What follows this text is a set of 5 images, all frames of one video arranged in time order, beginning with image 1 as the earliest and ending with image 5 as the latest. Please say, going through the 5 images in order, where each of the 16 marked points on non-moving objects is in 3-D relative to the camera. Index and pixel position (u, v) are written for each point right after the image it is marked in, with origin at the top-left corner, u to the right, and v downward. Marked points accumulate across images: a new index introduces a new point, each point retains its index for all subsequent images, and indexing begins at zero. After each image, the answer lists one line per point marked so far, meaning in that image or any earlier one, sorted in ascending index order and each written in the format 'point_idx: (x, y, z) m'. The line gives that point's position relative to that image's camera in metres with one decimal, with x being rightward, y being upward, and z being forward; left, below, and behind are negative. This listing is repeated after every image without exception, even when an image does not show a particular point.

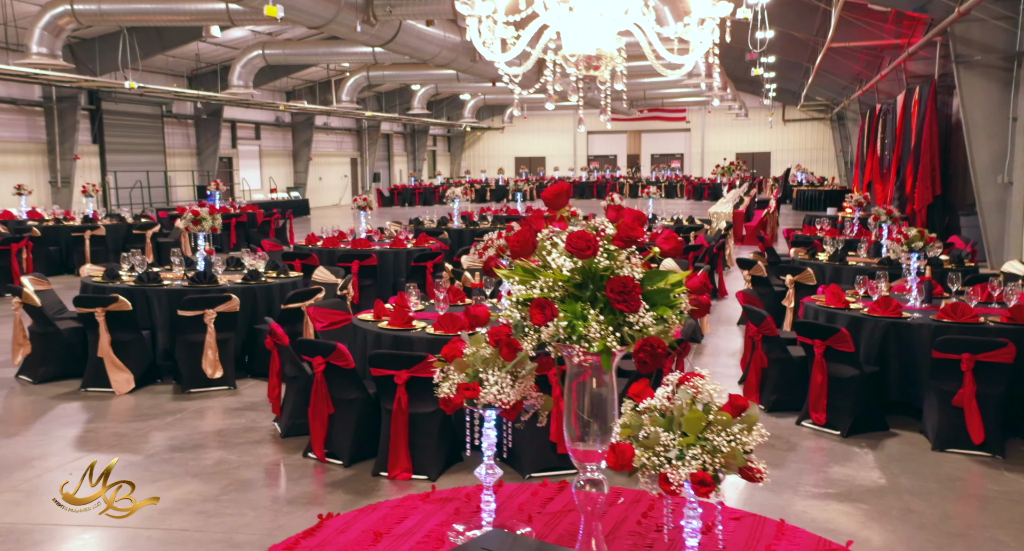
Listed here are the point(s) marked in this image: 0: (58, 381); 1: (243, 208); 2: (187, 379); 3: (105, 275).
0: (-3.1, -0.7, +5.7) m
1: (-5.8, +1.4, +17.6) m
2: (-2.1, -0.7, +5.5) m
3: (-2.9, 0.0, +6.0) m
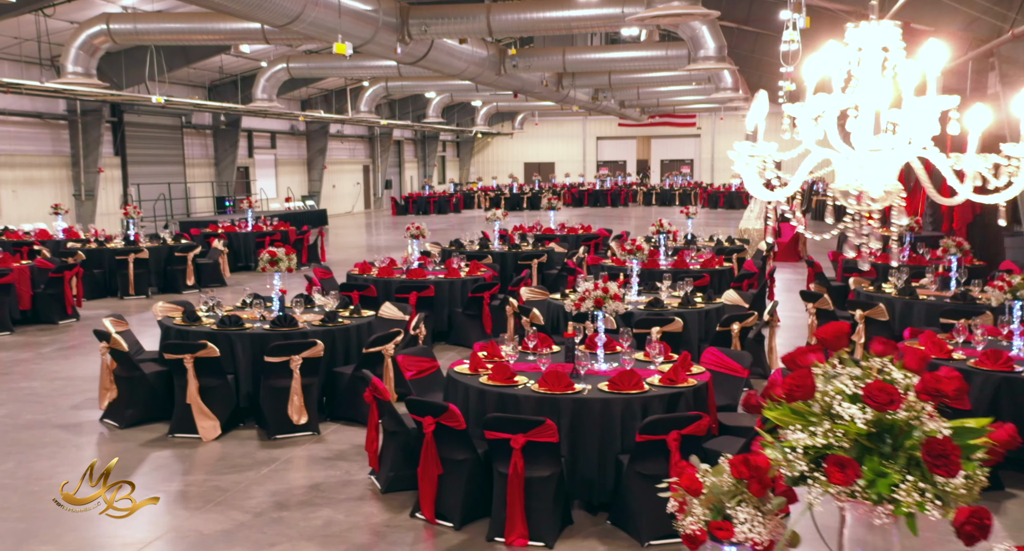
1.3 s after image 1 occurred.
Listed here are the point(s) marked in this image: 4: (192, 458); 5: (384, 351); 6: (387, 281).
0: (-2.5, -1.0, +5.7) m
1: (-5.1, +1.1, +17.7) m
2: (-1.6, -1.0, +5.5) m
3: (-2.3, -0.3, +6.0) m
4: (-2.0, -1.1, +5.1) m
5: (-0.9, -0.5, +5.8) m
6: (-1.3, -0.1, +8.7) m
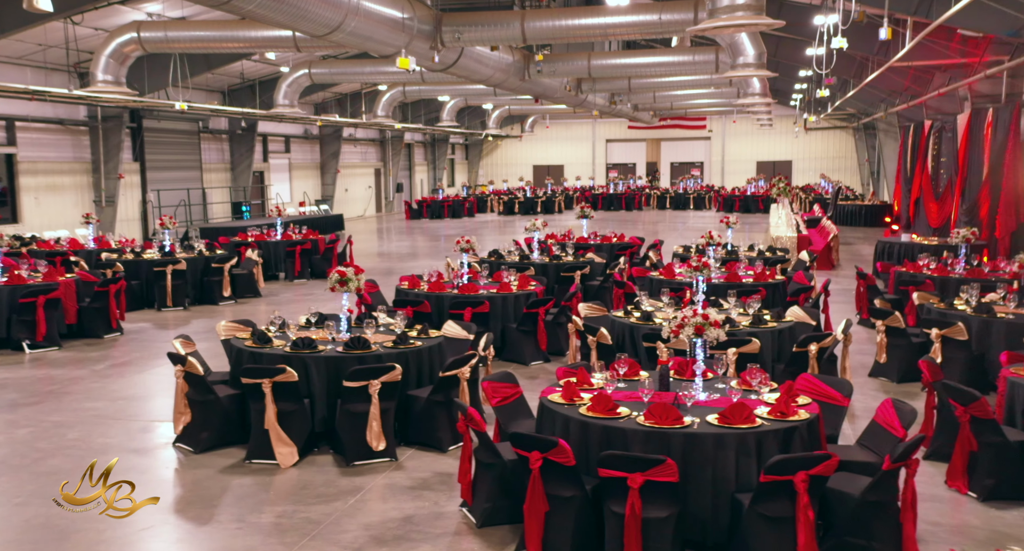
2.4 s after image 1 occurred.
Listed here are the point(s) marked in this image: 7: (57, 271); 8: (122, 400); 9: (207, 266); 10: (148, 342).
0: (-2.0, -1.2, +5.6) m
1: (-4.4, +0.9, +17.6) m
2: (-1.0, -1.2, +5.4) m
3: (-1.8, -0.5, +5.9) m
4: (-1.4, -1.3, +5.0) m
5: (-0.4, -0.7, +5.6) m
6: (-0.8, -0.2, +8.6) m
7: (-5.3, +0.1, +9.6) m
8: (-3.2, -1.1, +6.9) m
9: (-4.8, +0.1, +13.0) m
10: (-4.3, -0.8, +9.7) m
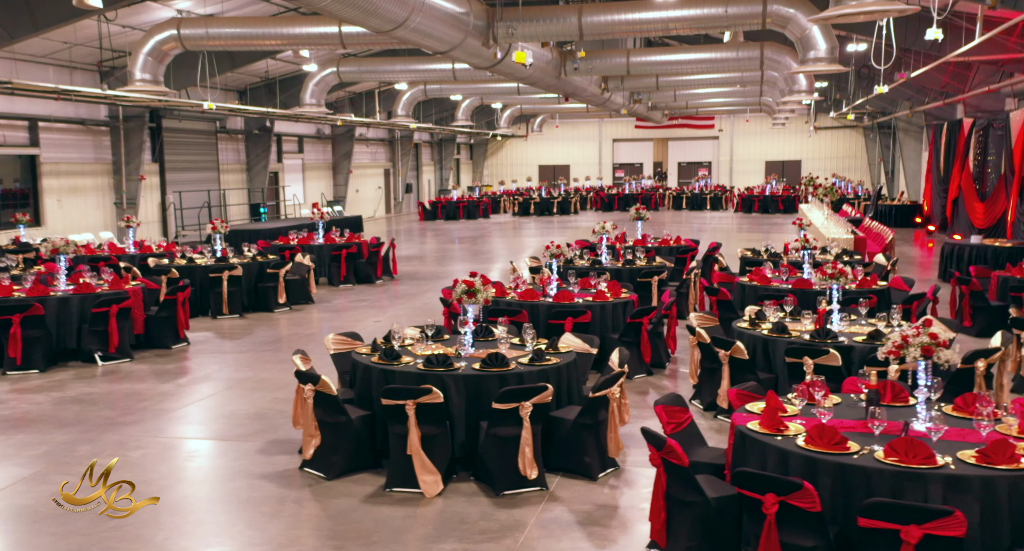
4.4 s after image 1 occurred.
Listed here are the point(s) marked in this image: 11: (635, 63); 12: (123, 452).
0: (-1.0, -1.2, +5.1) m
1: (-3.4, +0.8, +17.1) m
2: (-0.1, -1.2, +4.9) m
3: (-0.8, -0.5, +5.4) m
4: (-0.5, -1.3, +4.5) m
5: (+0.6, -0.7, +5.2) m
6: (+0.2, -0.3, +8.1) m
7: (-4.3, 0.0, +9.1) m
8: (-2.3, -1.1, +6.5) m
9: (-3.8, +0.1, +12.5) m
10: (-3.3, -0.9, +9.2) m
11: (+3.0, +5.1, +19.6) m
12: (-2.7, -1.2, +5.8) m
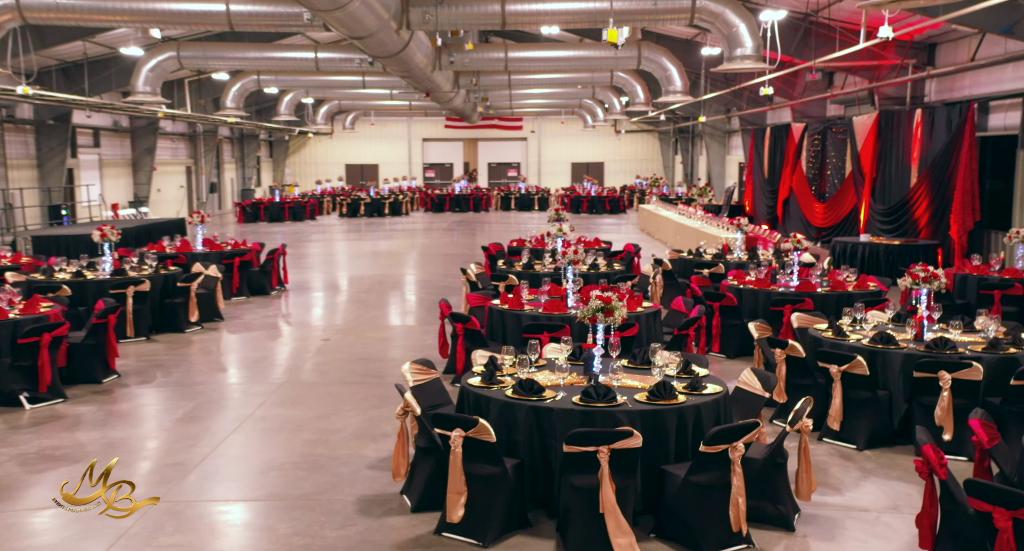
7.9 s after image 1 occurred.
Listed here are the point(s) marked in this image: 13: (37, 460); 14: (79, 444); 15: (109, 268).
0: (0.0, -1.3, +4.0) m
1: (-5.2, +0.6, +15.1) m
2: (+1.0, -1.3, +4.0) m
3: (+0.1, -0.6, +4.3) m
4: (+0.7, -1.4, +3.6) m
5: (+1.6, -0.8, +4.5) m
6: (+0.5, -0.4, +7.2) m
7: (-4.2, -0.2, +7.2) m
8: (-1.5, -1.3, +5.1) m
9: (-4.4, -0.1, +10.6) m
10: (-3.2, -1.0, +7.5) m
11: (+0.4, +5.0, +19.0) m
12: (-1.7, -1.4, +4.3) m
13: (-3.1, -1.2, +5.2) m
14: (-3.0, -1.2, +5.6) m
15: (-5.2, +0.1, +10.6) m
